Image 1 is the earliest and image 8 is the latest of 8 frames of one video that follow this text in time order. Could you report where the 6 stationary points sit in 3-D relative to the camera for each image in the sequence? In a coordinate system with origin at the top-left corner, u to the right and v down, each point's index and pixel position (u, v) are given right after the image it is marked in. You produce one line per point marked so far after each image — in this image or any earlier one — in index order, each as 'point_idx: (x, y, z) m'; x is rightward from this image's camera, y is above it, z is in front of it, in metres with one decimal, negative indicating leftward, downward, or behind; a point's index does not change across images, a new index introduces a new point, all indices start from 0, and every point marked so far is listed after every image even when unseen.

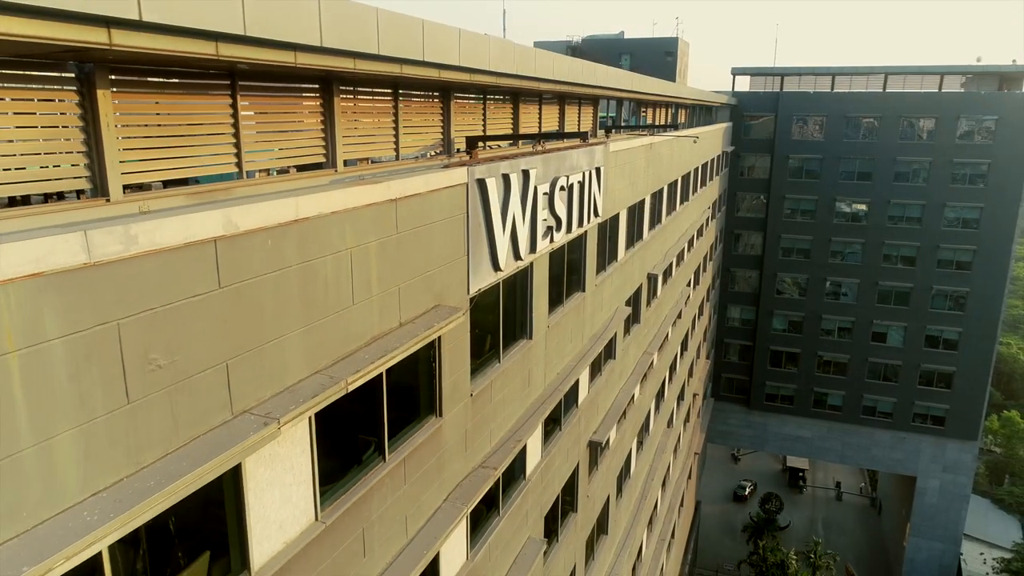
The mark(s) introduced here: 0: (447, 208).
0: (-0.7, +0.9, +8.5) m
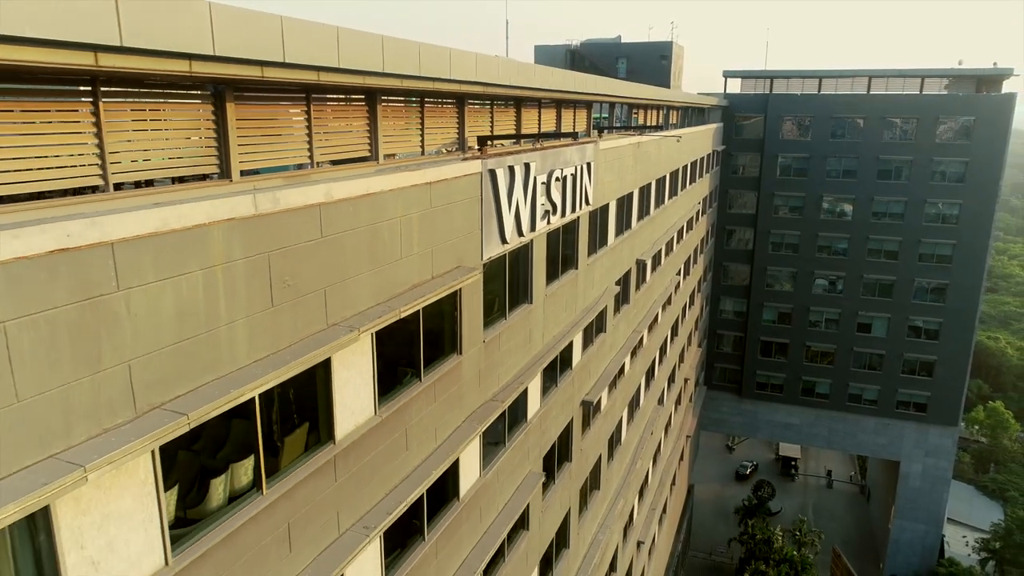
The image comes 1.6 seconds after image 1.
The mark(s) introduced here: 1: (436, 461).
0: (-0.7, +1.5, +10.9) m
1: (-1.1, -2.4, +10.4) m
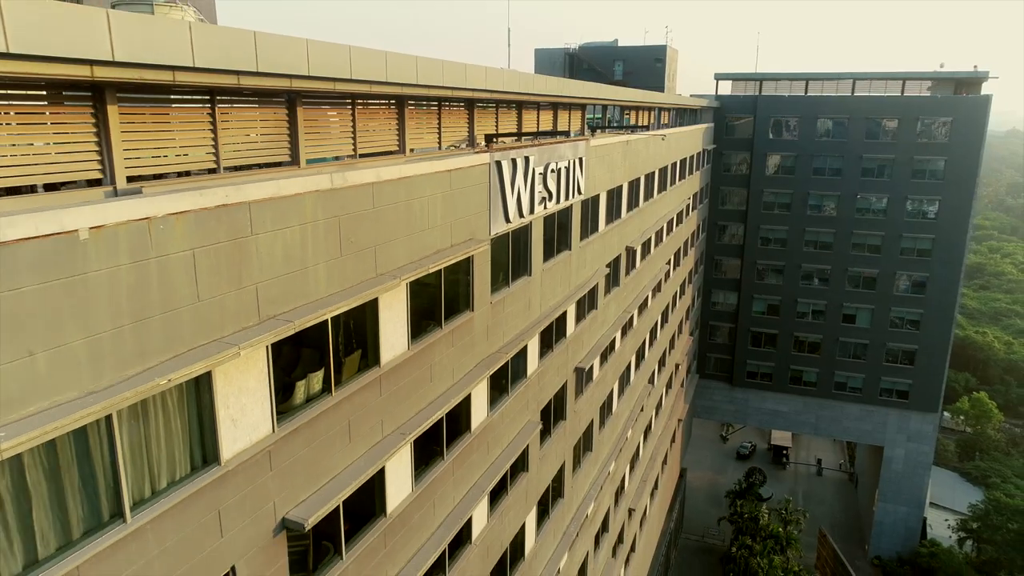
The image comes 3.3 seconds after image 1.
0: (-0.6, +2.0, +13.5) m
1: (-1.1, -1.9, +12.9) m
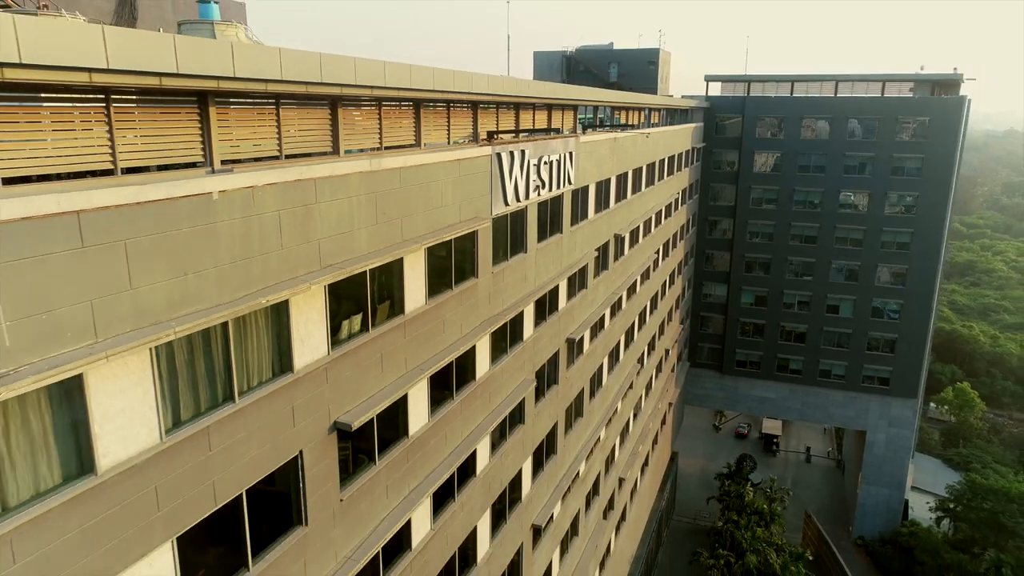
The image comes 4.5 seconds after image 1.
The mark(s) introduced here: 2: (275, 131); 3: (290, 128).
0: (-0.7, +2.7, +16.2) m
1: (-1.1, -1.2, +15.7) m
2: (-3.7, +2.5, +11.6) m
3: (-3.6, +2.6, +11.9) m
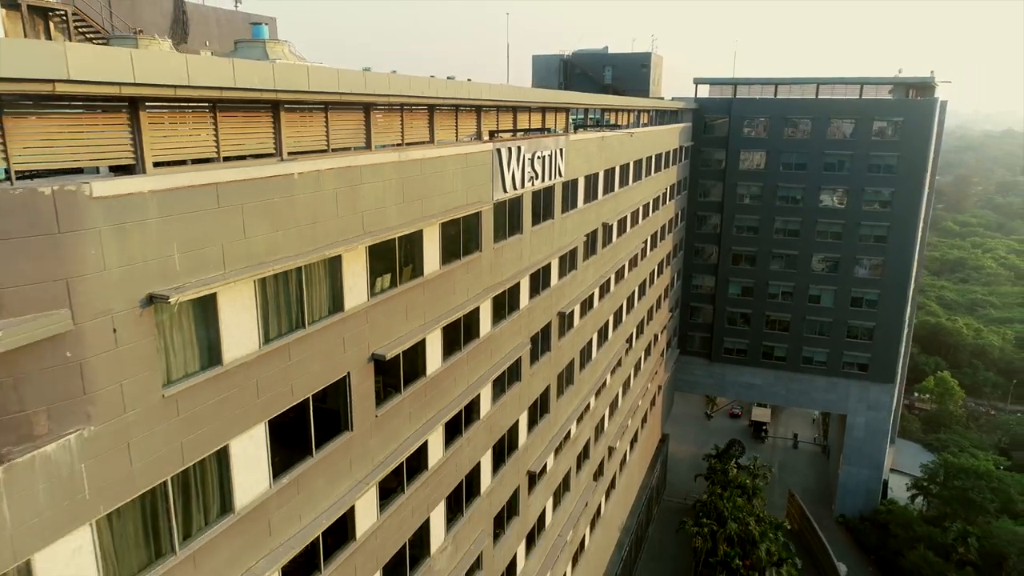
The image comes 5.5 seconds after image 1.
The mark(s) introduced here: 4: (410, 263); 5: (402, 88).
0: (-0.7, +3.4, +19.6) m
1: (-1.2, -0.4, +19.1) m
2: (-3.7, +3.2, +15.1) m
3: (-3.7, +3.3, +15.4) m
4: (-2.3, +0.6, +16.4) m
5: (-2.4, +4.4, +16.4) m
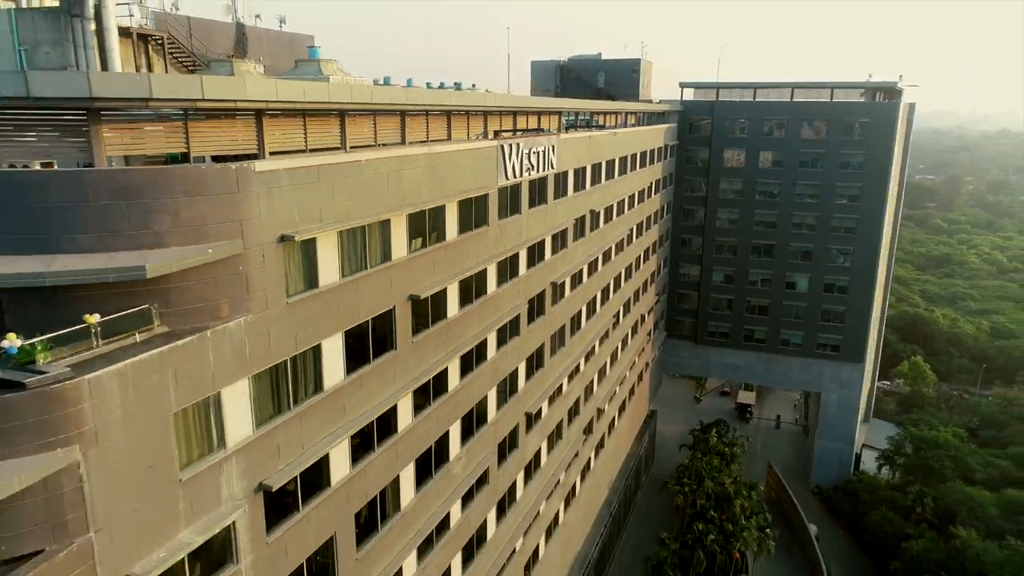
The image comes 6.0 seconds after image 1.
0: (-0.7, +4.6, +25.0) m
1: (-1.2, +0.7, +24.4) m
2: (-3.7, +4.4, +20.4) m
3: (-3.7, +4.5, +20.7) m
4: (-2.3, +1.7, +21.7) m
5: (-2.4, +5.6, +21.7) m
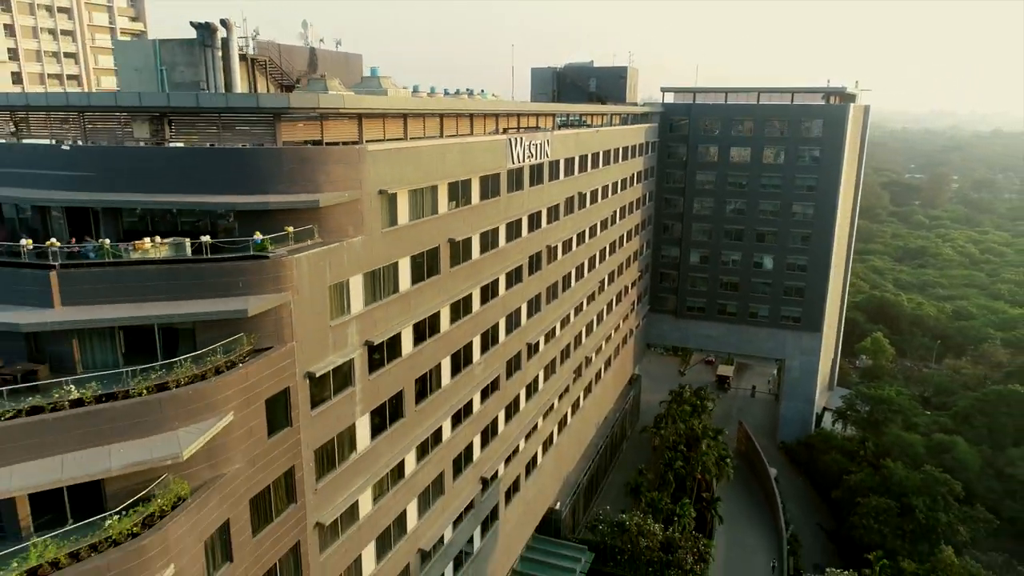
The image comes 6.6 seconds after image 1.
0: (-0.5, +6.8, +34.6) m
1: (-0.9, +2.9, +34.1) m
2: (-3.5, +6.6, +30.0) m
3: (-3.4, +6.7, +30.4) m
4: (-2.0, +3.9, +31.4) m
5: (-2.1, +7.8, +31.3) m
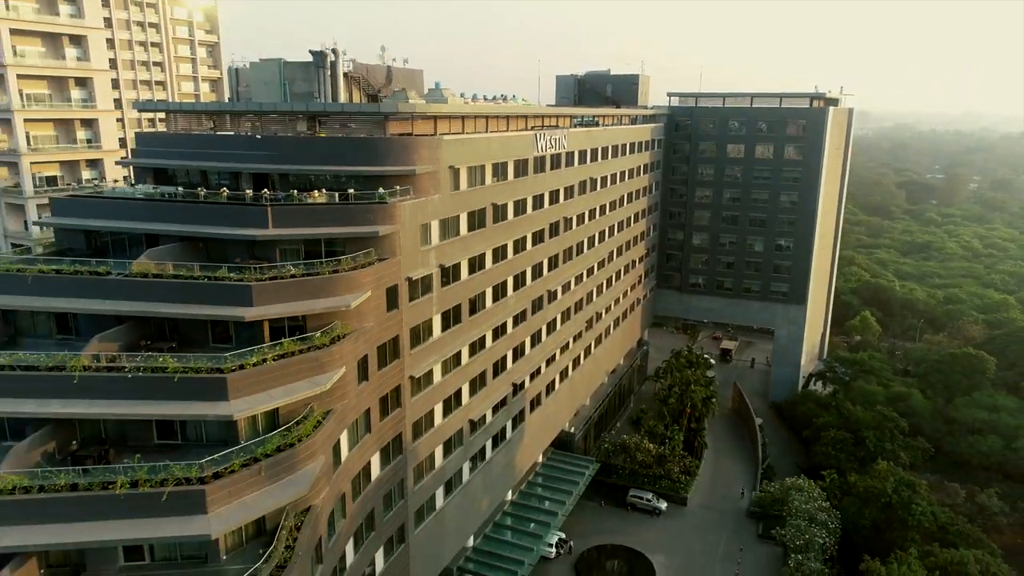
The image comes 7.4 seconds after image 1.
0: (+1.2, +9.7, +47.4) m
1: (+0.7, +5.8, +46.8) m
2: (-2.0, +9.5, +42.9) m
3: (-1.9, +9.6, +43.2) m
4: (-0.5, +6.8, +44.2) m
5: (-0.6, +10.7, +44.1) m
